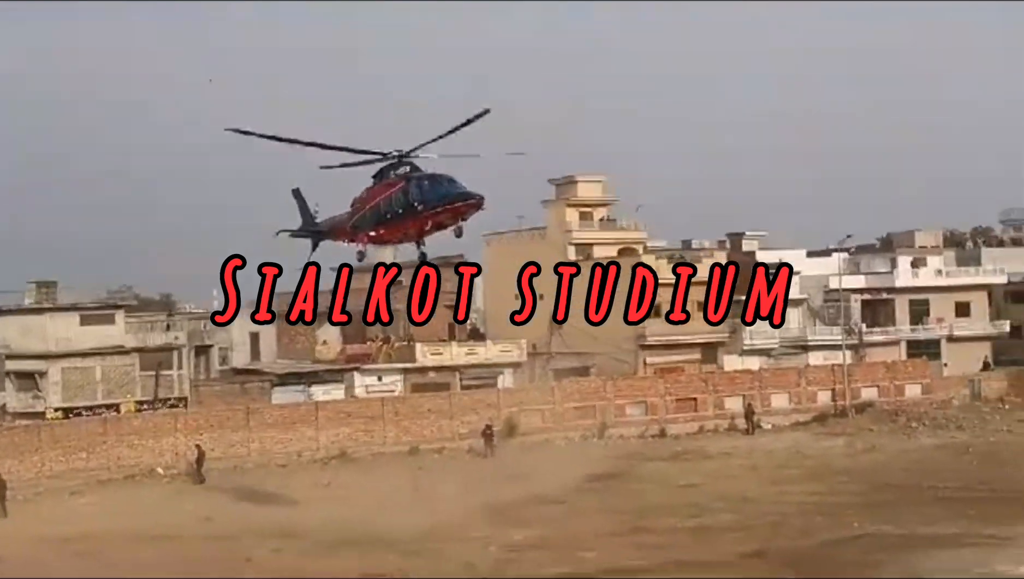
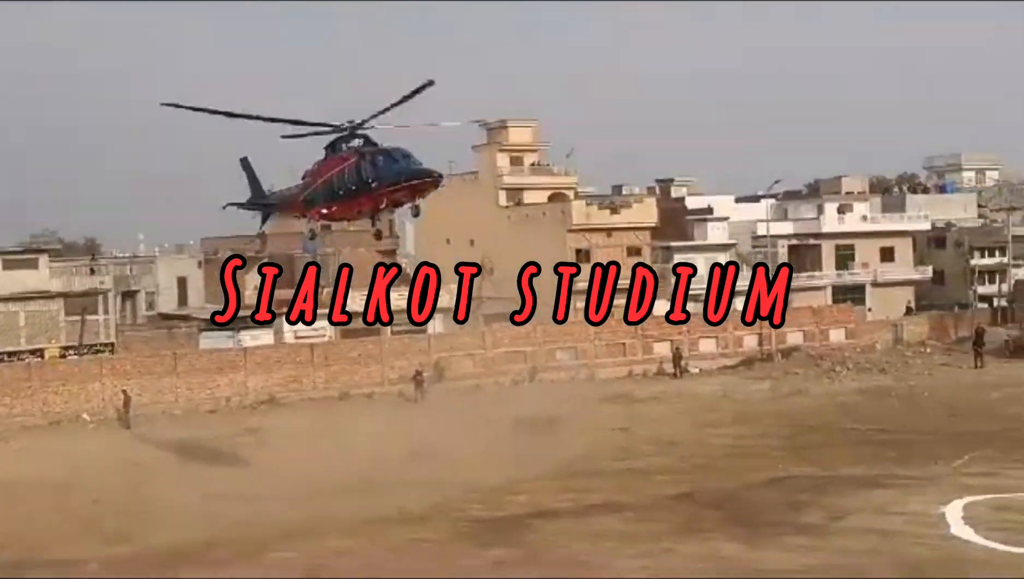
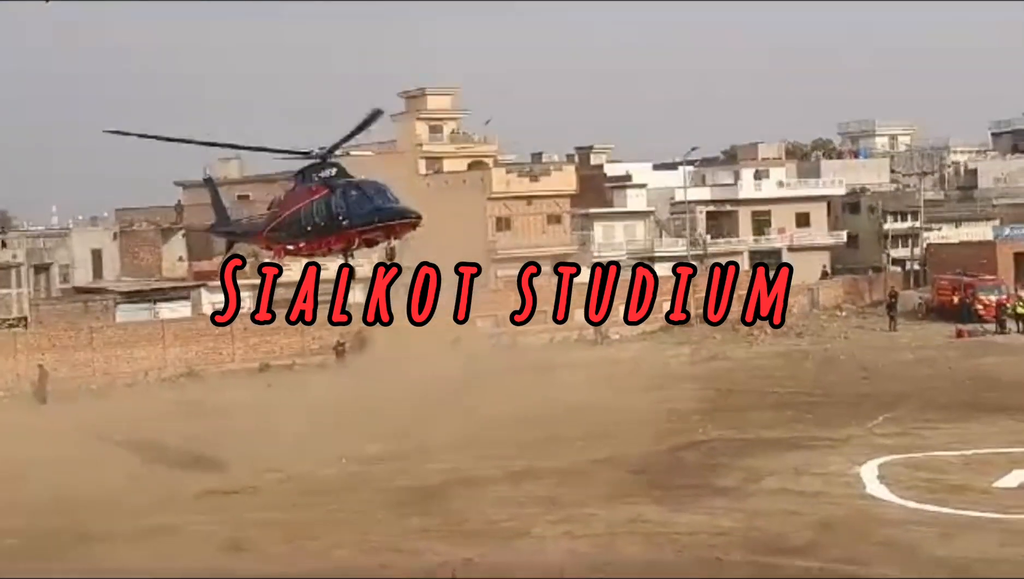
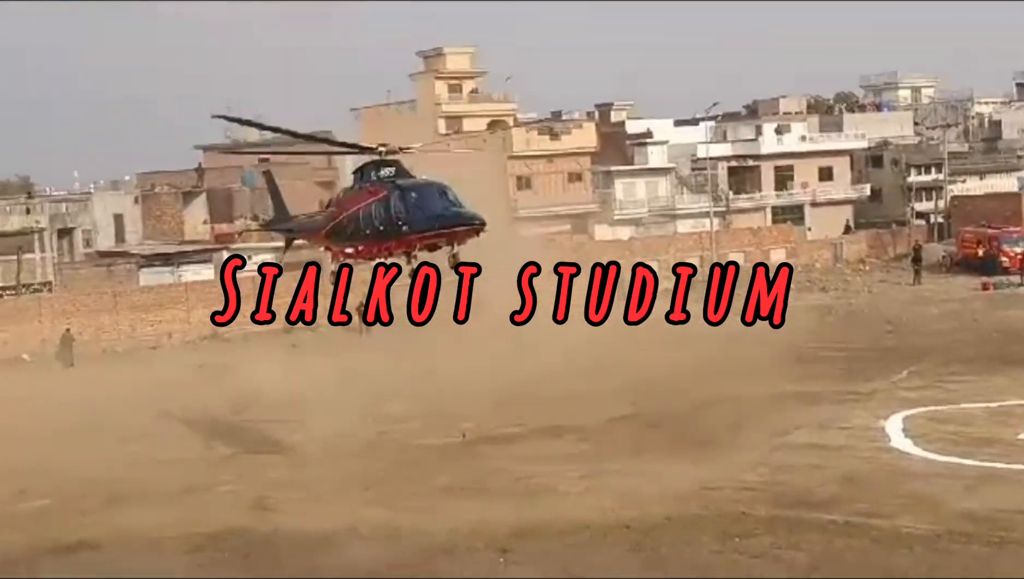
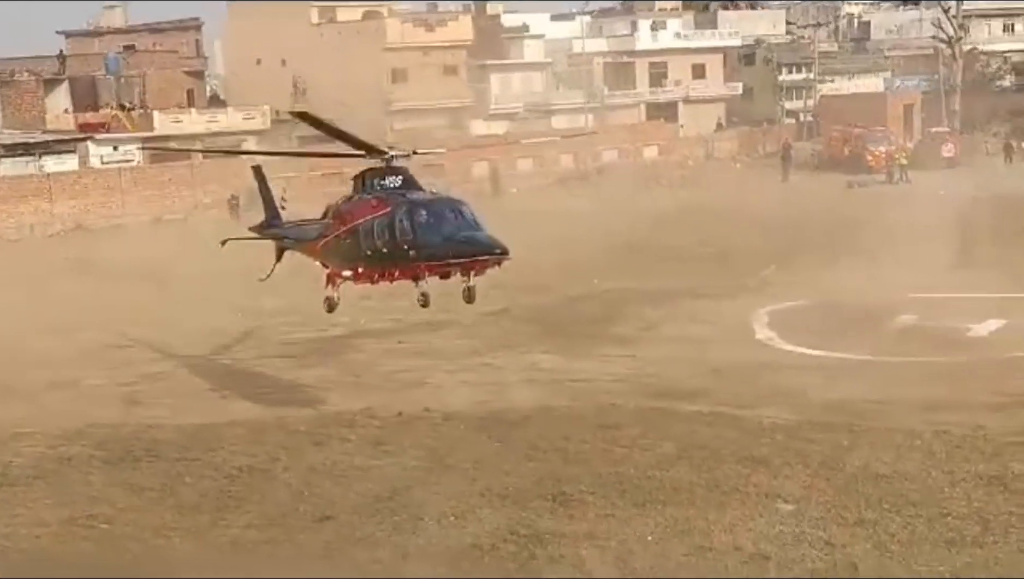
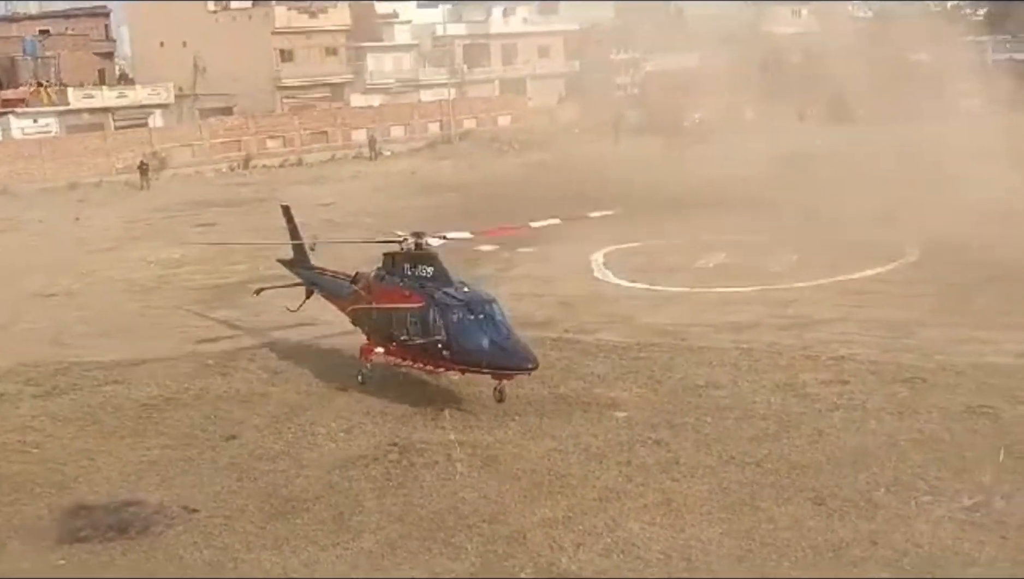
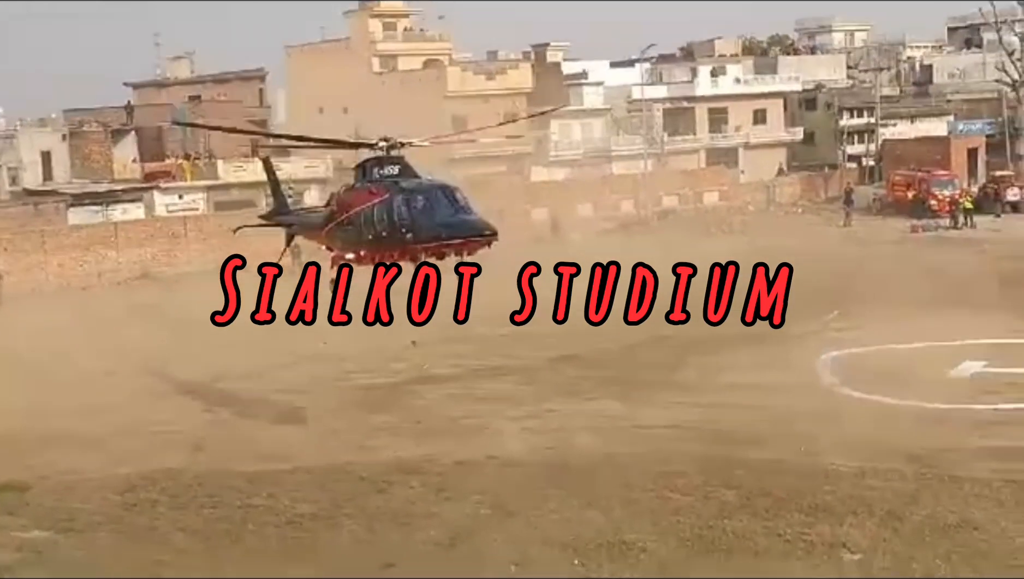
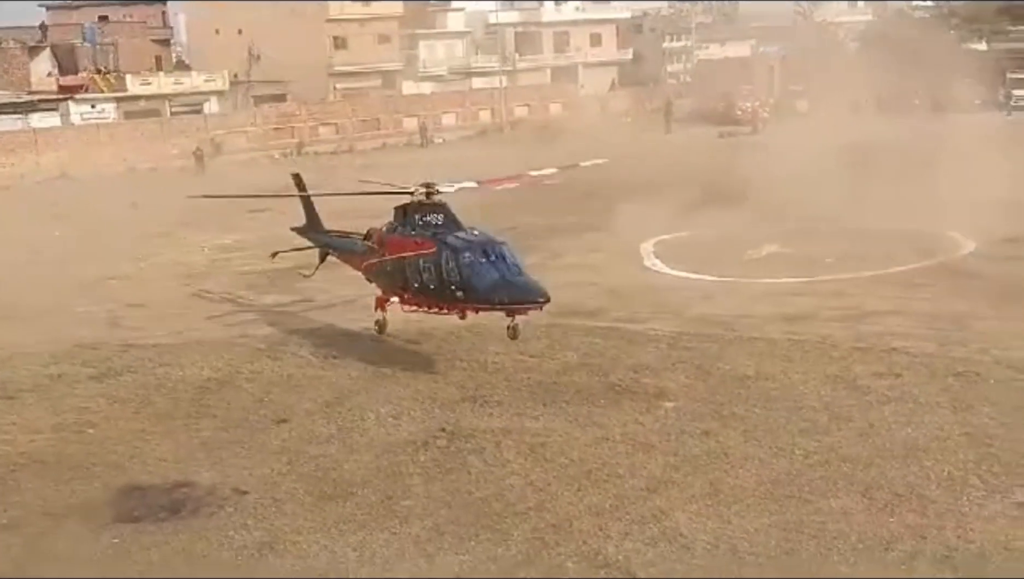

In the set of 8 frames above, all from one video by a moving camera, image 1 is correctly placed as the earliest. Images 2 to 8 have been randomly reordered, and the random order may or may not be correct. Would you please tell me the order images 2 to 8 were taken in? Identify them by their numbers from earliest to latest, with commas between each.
2, 3, 4, 7, 5, 8, 6
